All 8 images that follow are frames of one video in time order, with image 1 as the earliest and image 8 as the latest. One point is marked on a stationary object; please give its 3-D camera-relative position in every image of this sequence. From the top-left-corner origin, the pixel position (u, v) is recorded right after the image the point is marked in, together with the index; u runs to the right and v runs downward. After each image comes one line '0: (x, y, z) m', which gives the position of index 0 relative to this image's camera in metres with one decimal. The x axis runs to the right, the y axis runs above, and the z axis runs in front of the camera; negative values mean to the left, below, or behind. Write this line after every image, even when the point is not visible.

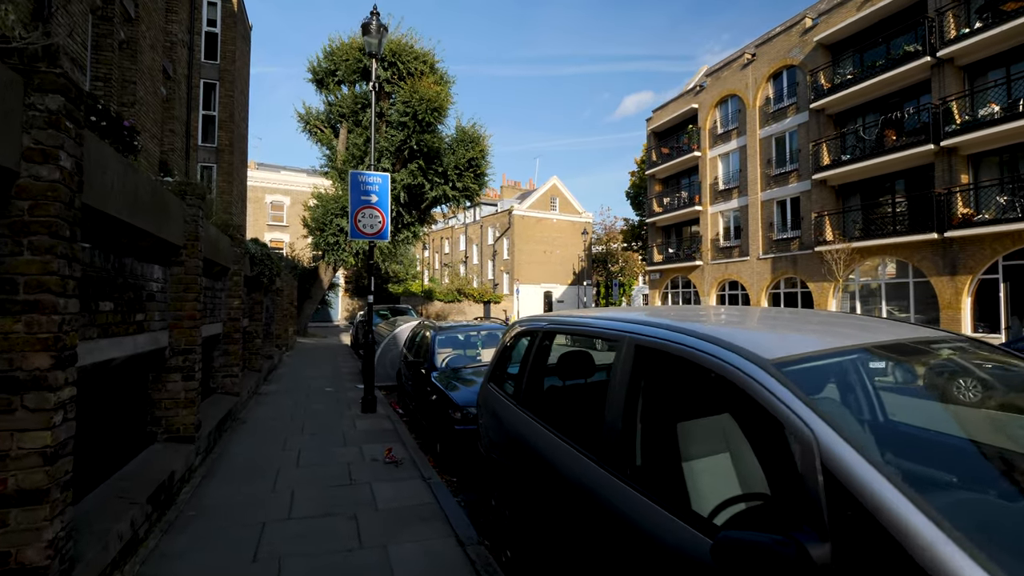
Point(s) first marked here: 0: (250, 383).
0: (-5.3, -1.9, +9.4) m
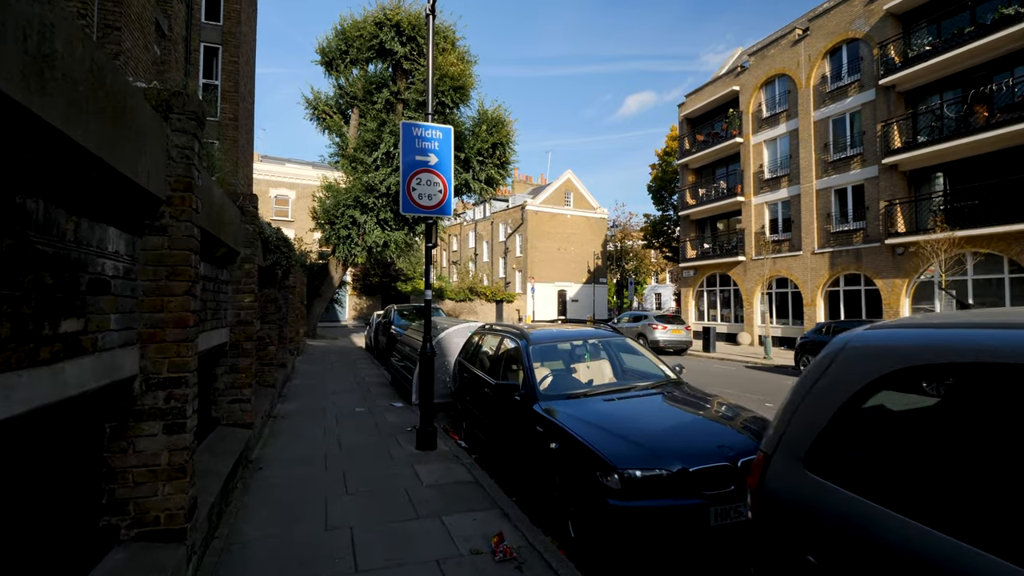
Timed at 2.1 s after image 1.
0: (-3.8, -1.8, +7.2) m
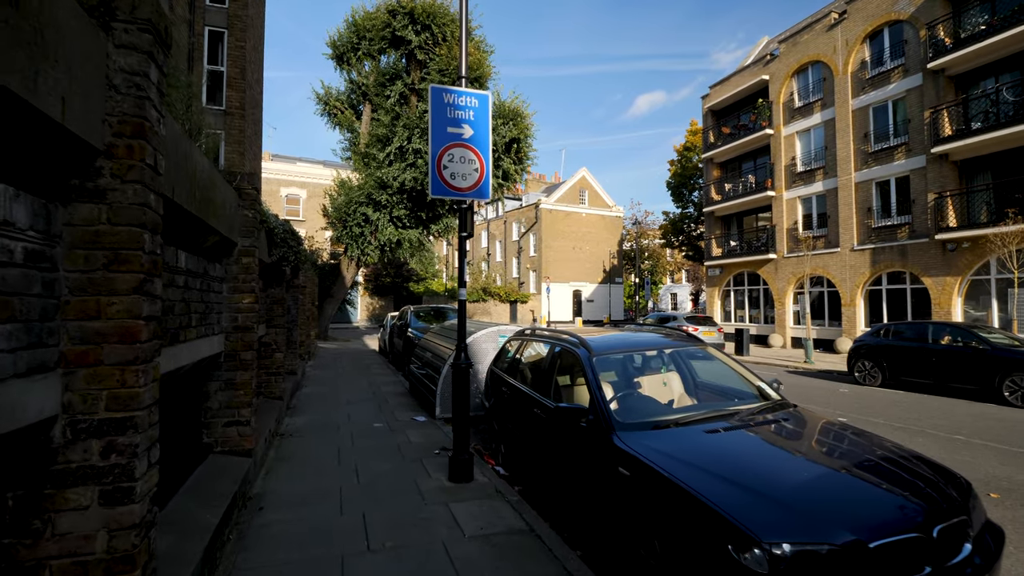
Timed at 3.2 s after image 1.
0: (-3.3, -1.8, +6.2) m
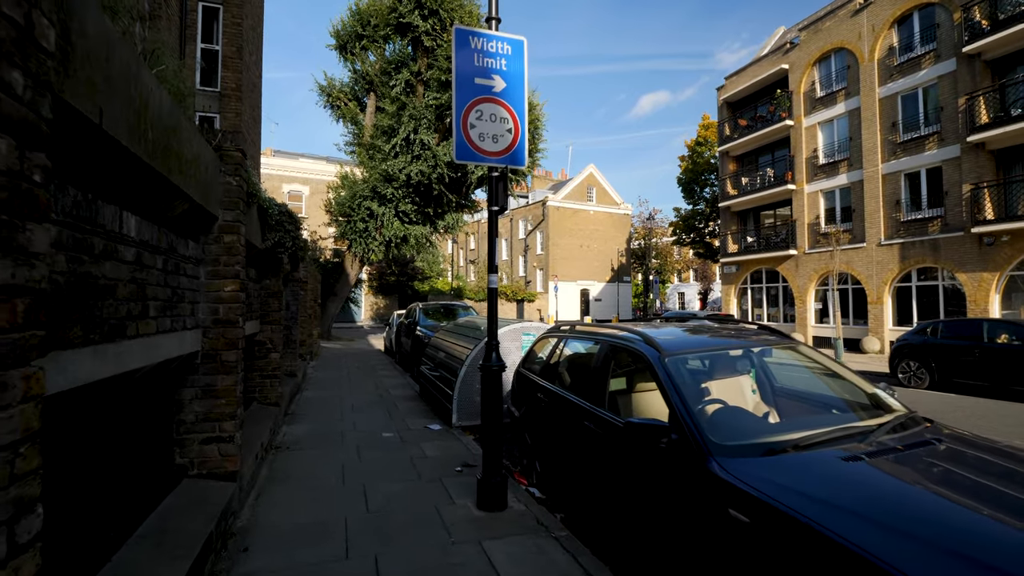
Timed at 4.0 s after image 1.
0: (-2.9, -1.7, +5.3) m
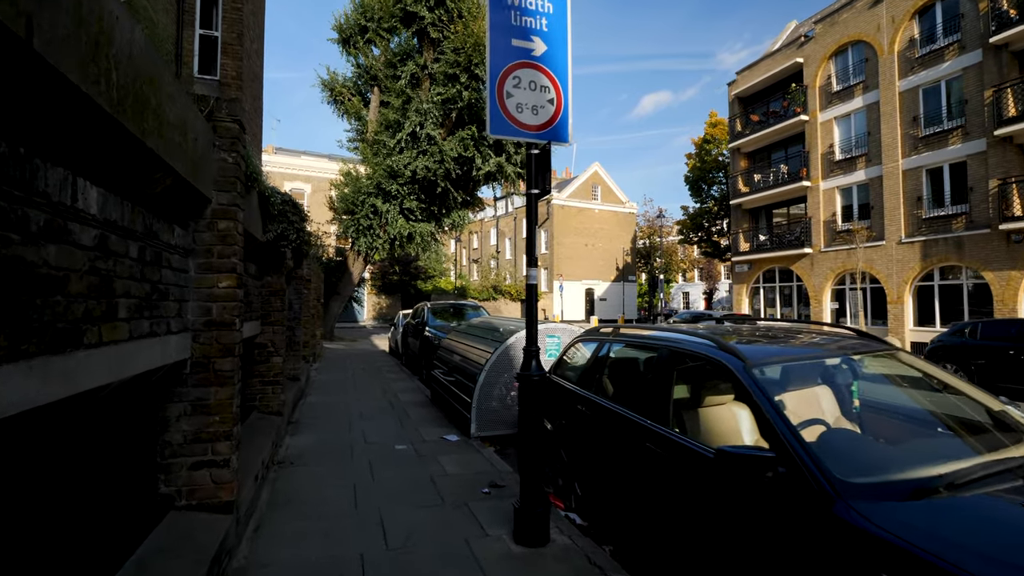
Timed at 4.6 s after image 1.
0: (-2.5, -1.7, +4.7) m
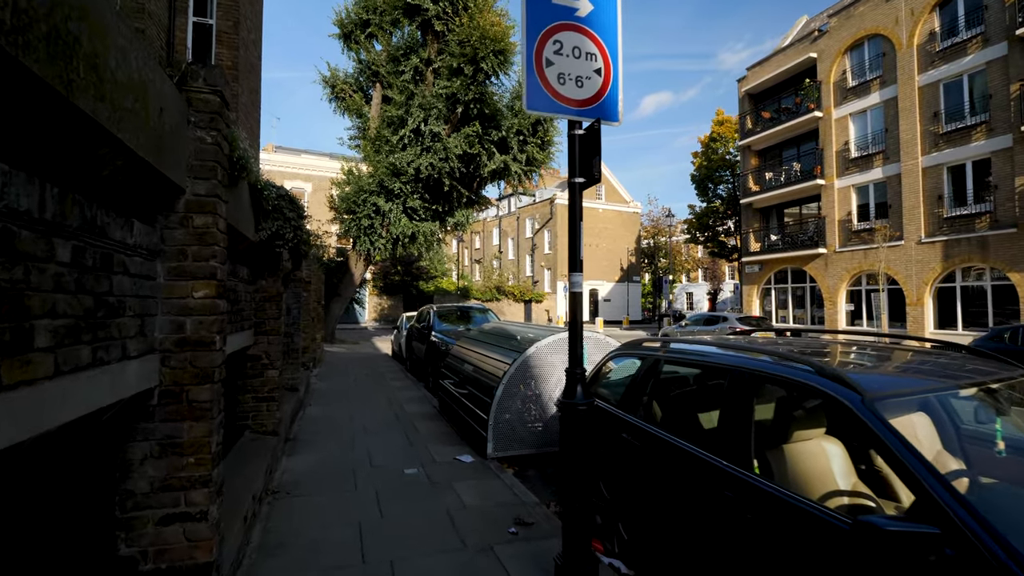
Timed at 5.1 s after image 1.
0: (-2.3, -1.7, +4.0) m
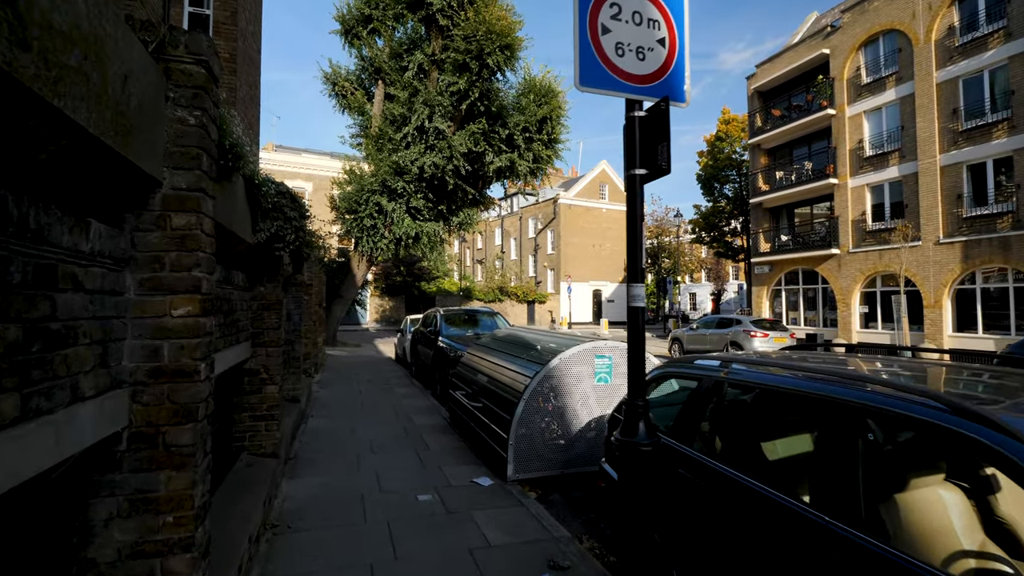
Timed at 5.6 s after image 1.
0: (-2.0, -1.8, +3.5) m
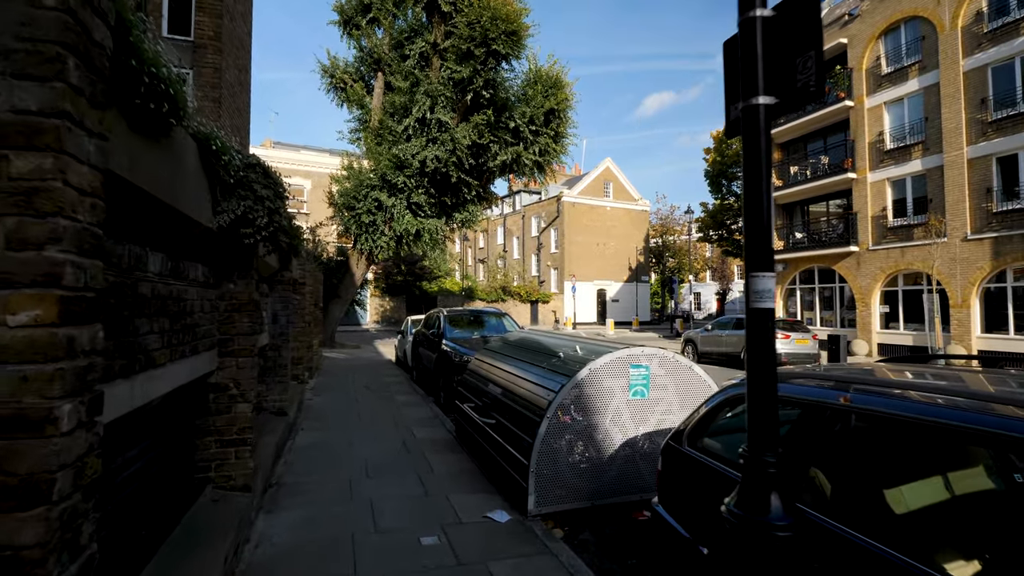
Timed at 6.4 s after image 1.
0: (-1.8, -1.8, +2.6) m
